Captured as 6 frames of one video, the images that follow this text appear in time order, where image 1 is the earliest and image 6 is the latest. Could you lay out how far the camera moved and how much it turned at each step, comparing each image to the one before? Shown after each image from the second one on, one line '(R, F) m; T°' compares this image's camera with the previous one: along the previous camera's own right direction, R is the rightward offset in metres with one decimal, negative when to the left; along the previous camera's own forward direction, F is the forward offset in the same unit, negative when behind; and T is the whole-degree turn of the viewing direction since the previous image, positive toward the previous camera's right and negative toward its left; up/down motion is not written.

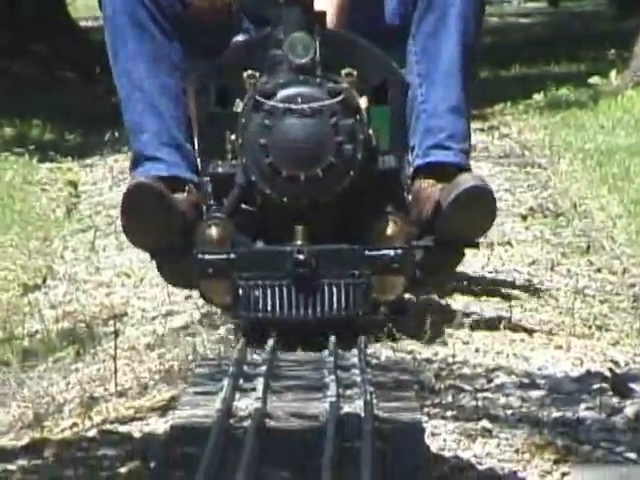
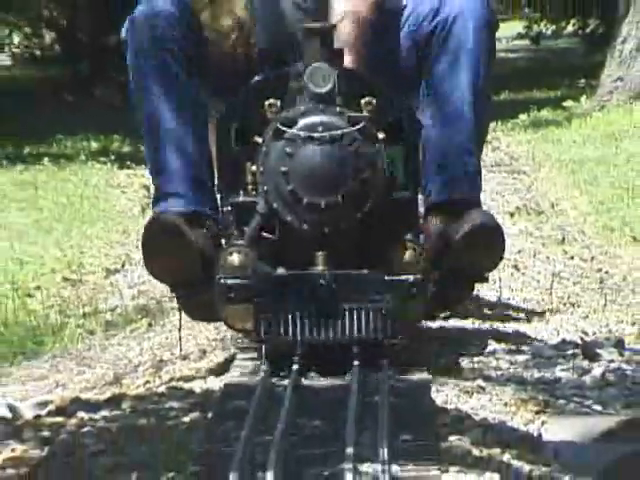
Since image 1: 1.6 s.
(+0.1, -1.1) m; -1°
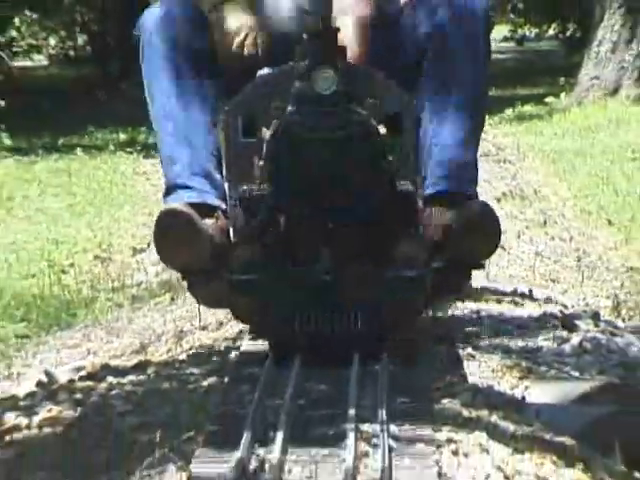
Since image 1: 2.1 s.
(0.0, -0.6) m; 0°
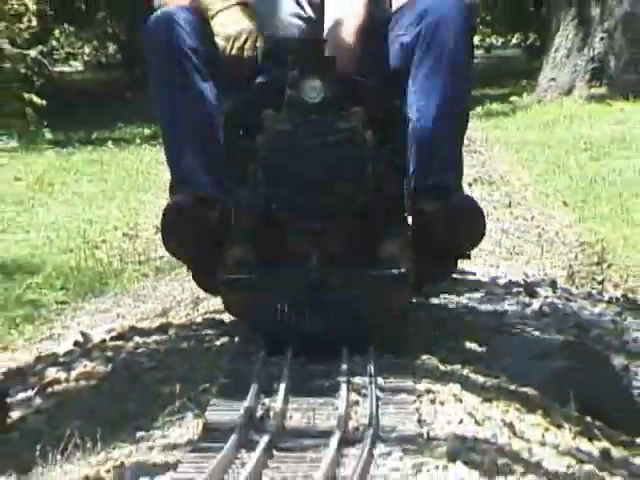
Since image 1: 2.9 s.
(0.0, -1.1) m; 0°
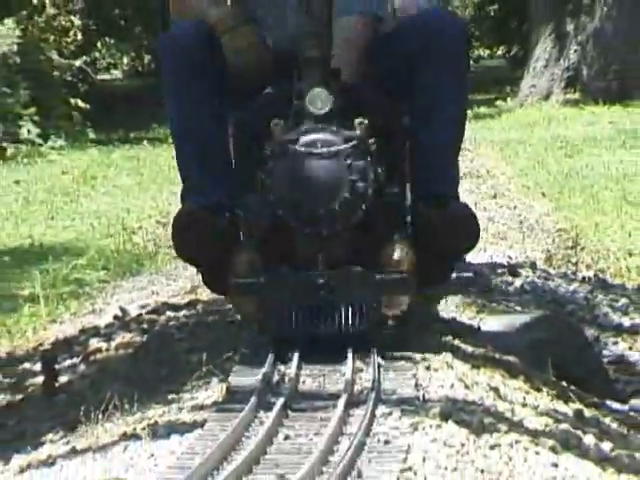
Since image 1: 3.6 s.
(0.0, -1.1) m; 0°
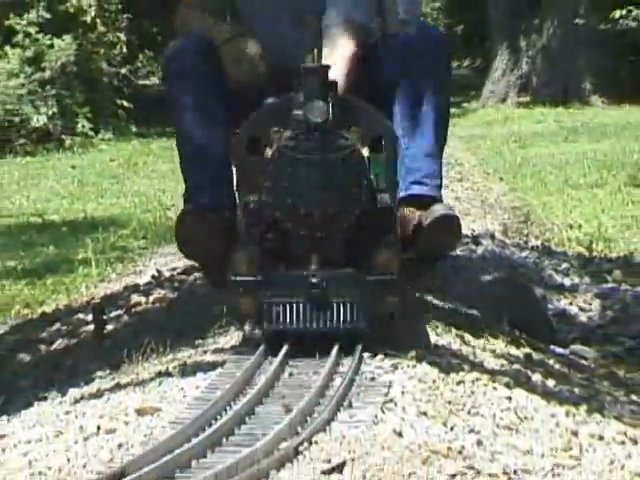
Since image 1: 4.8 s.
(0.0, -2.0) m; 0°
